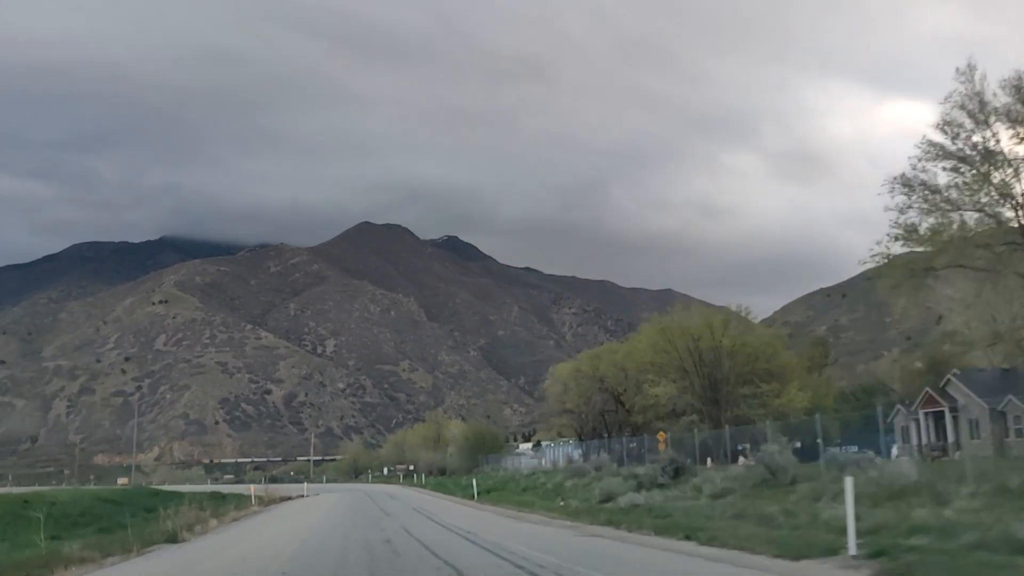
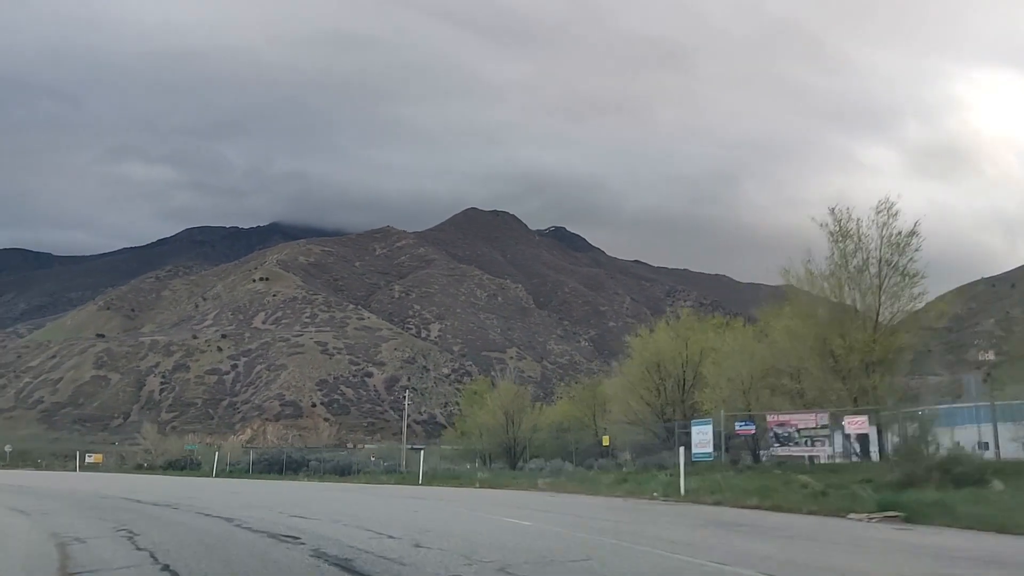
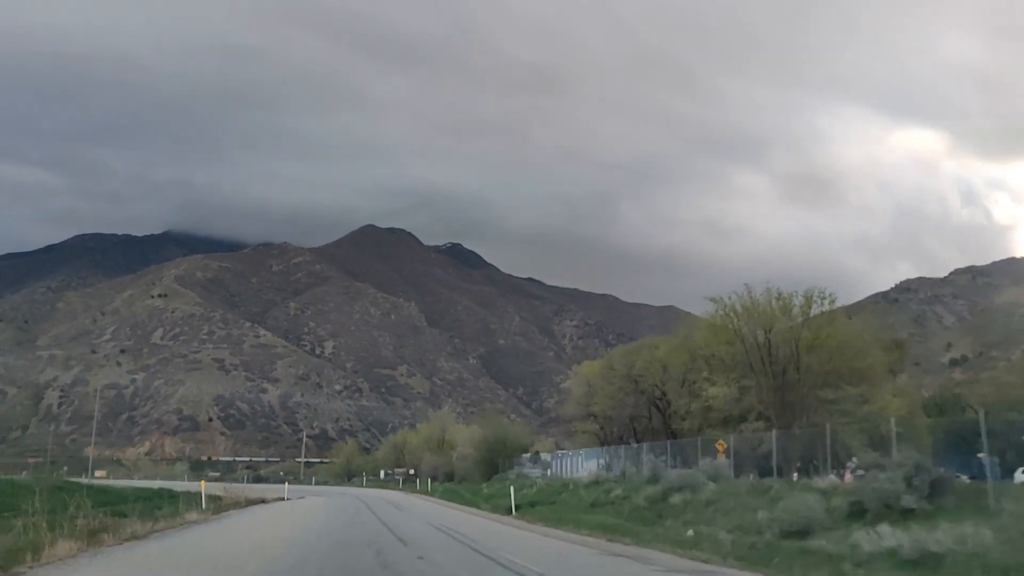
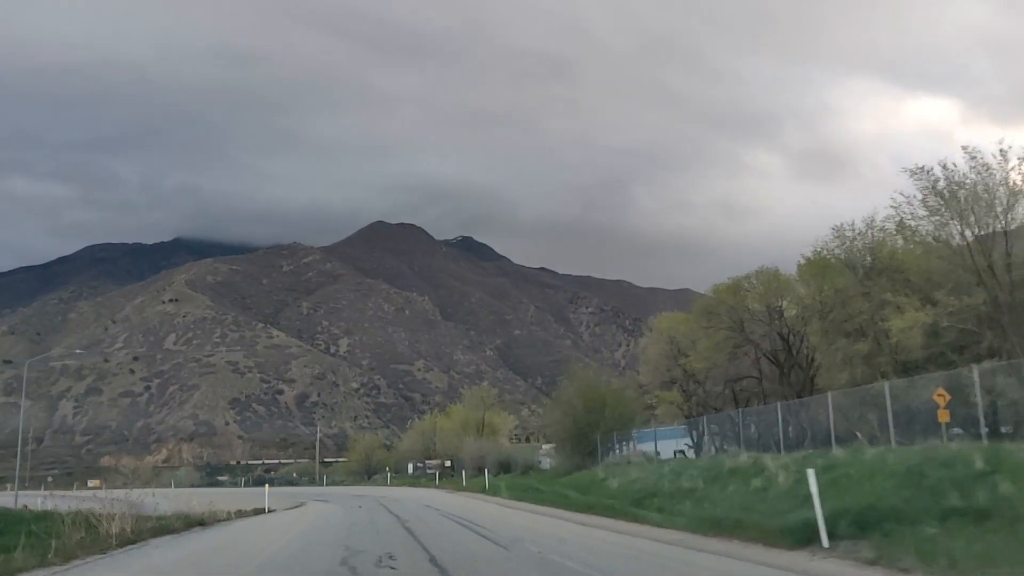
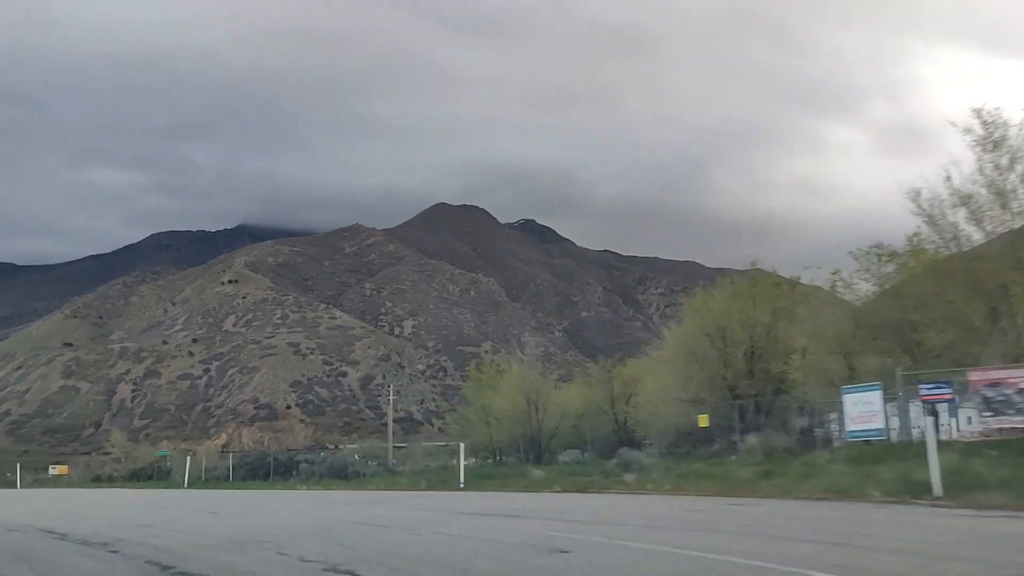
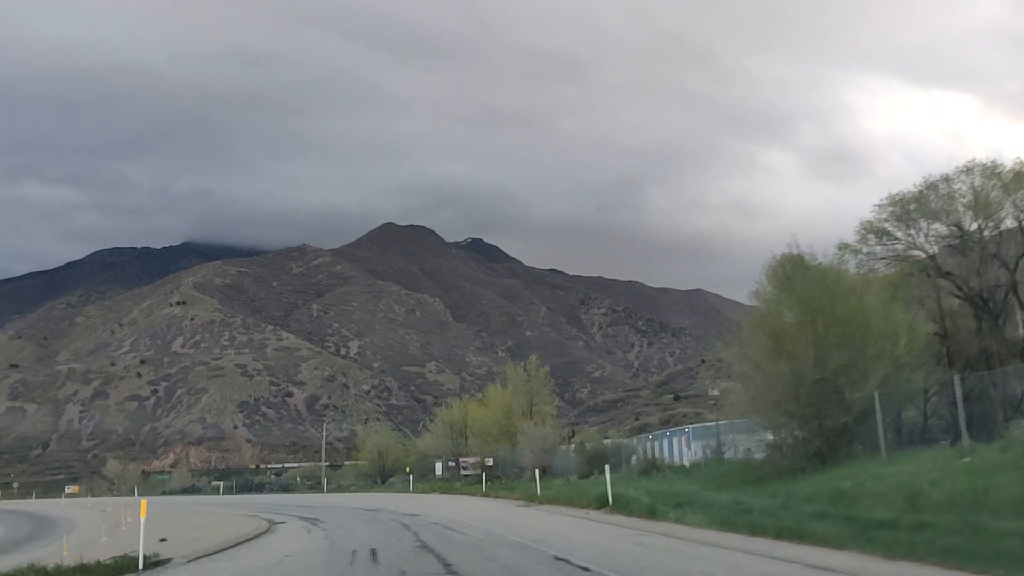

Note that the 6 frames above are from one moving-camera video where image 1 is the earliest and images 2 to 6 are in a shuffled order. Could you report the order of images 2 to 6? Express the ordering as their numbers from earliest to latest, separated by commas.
3, 4, 6, 2, 5
